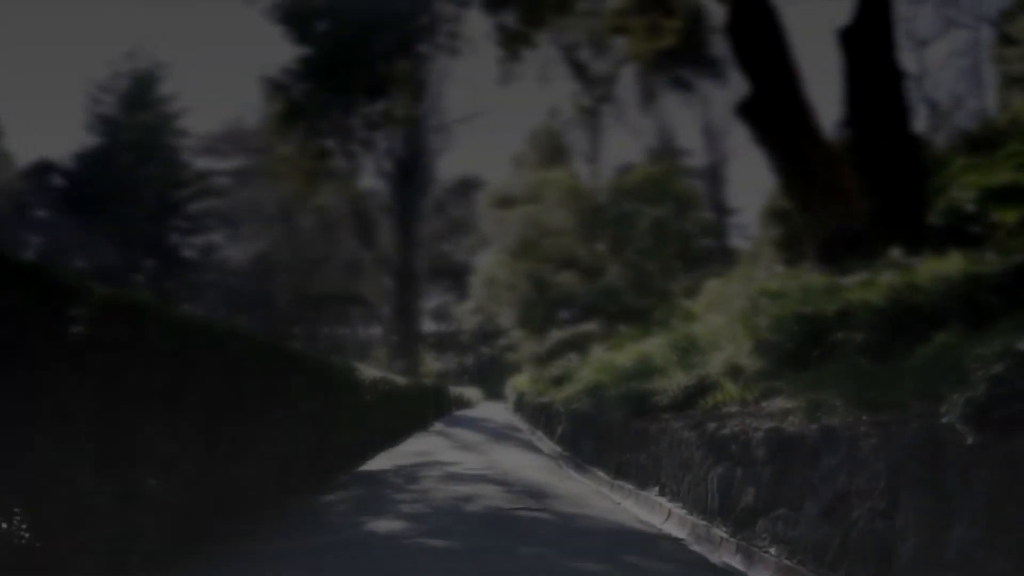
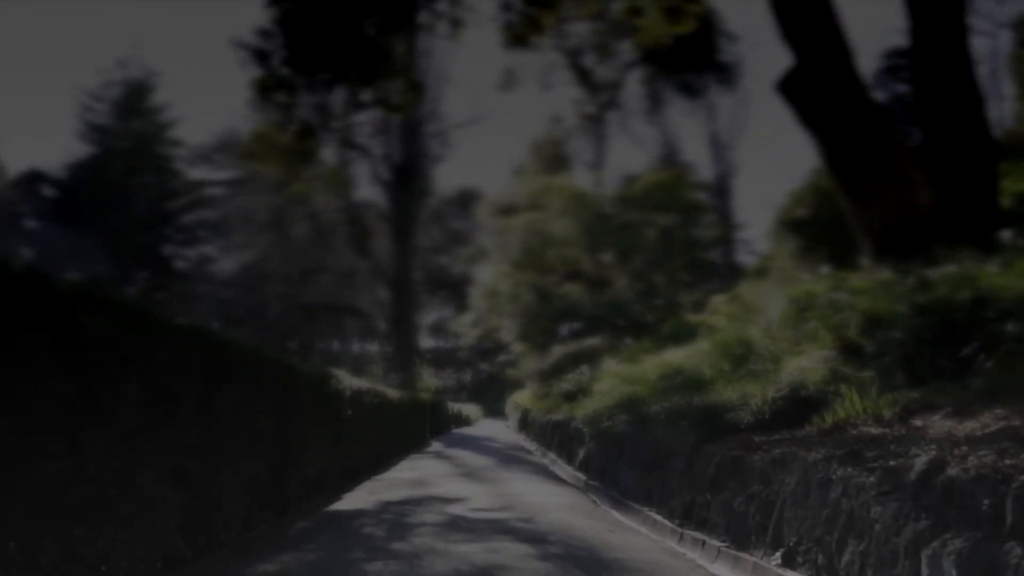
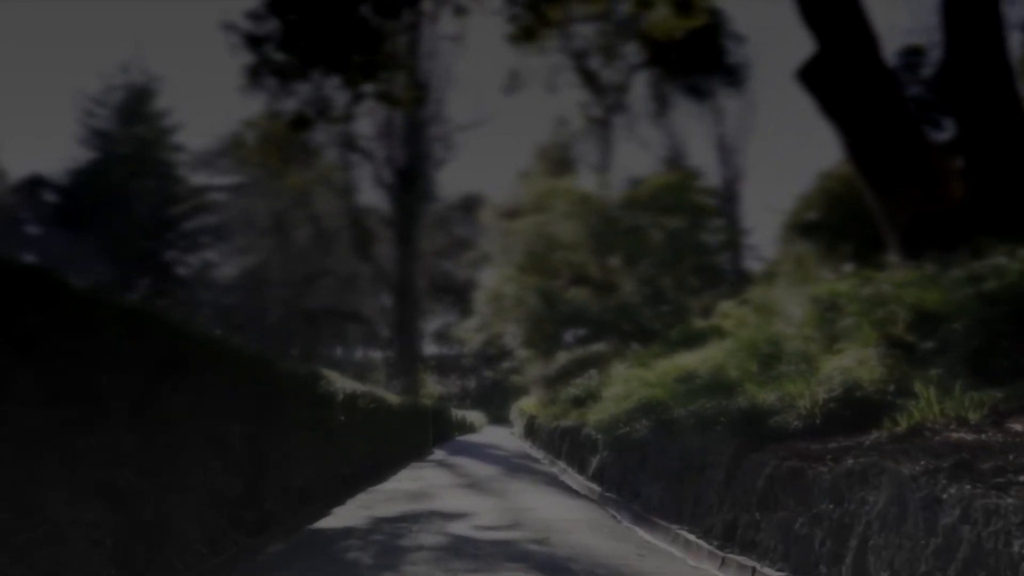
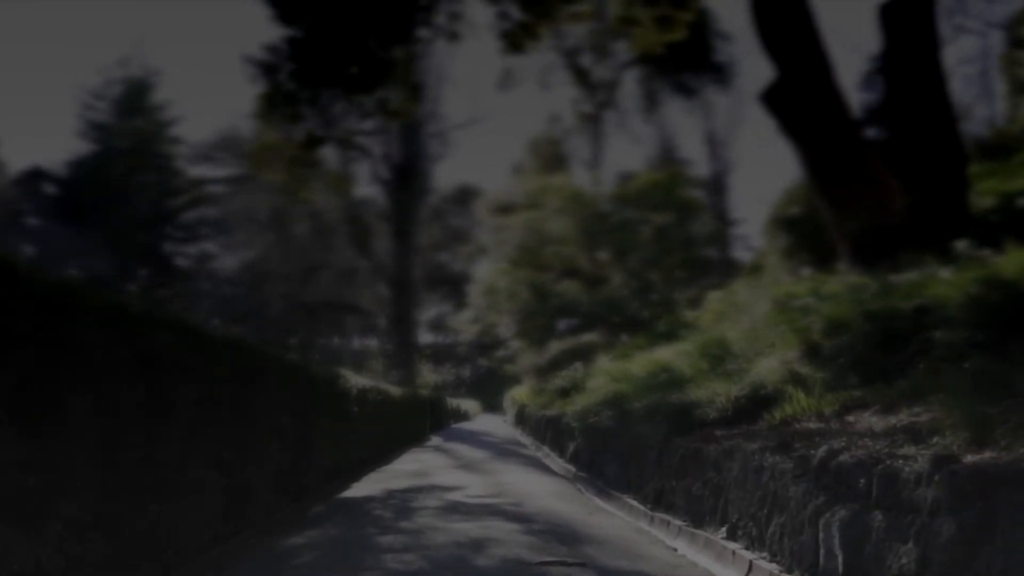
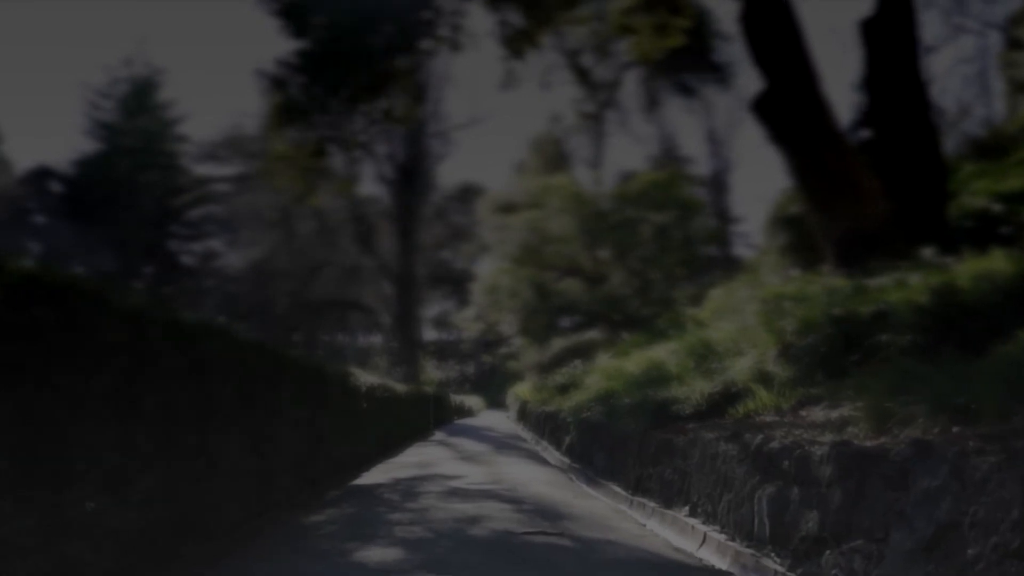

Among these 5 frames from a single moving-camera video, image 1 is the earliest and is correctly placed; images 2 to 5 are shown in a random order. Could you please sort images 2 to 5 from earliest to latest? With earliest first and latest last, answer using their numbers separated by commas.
5, 4, 2, 3
